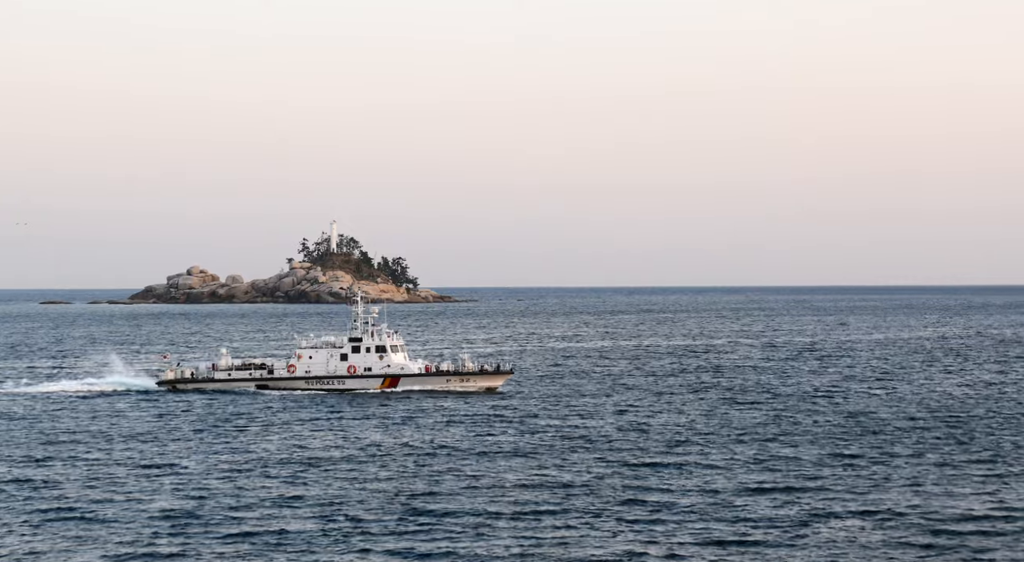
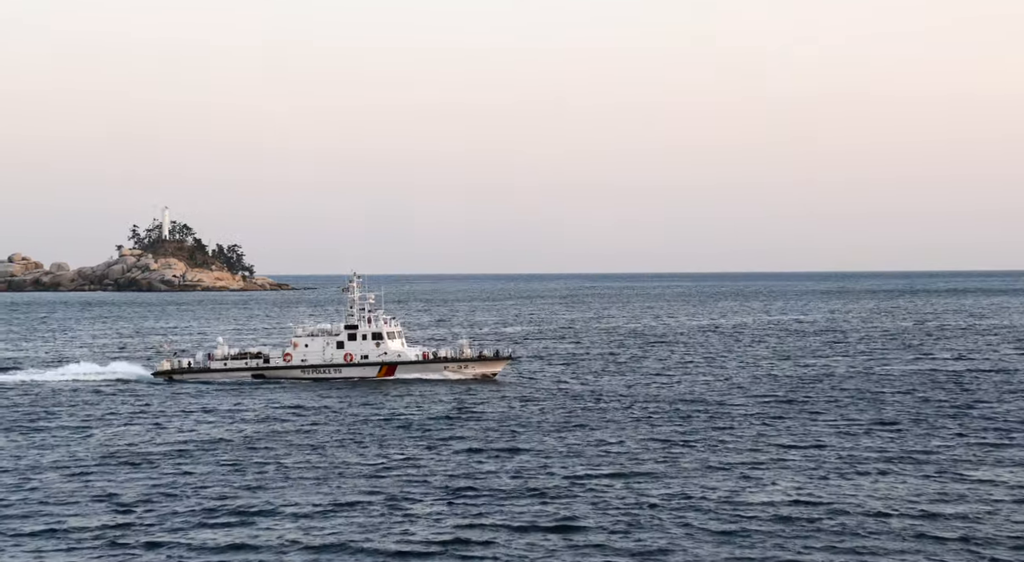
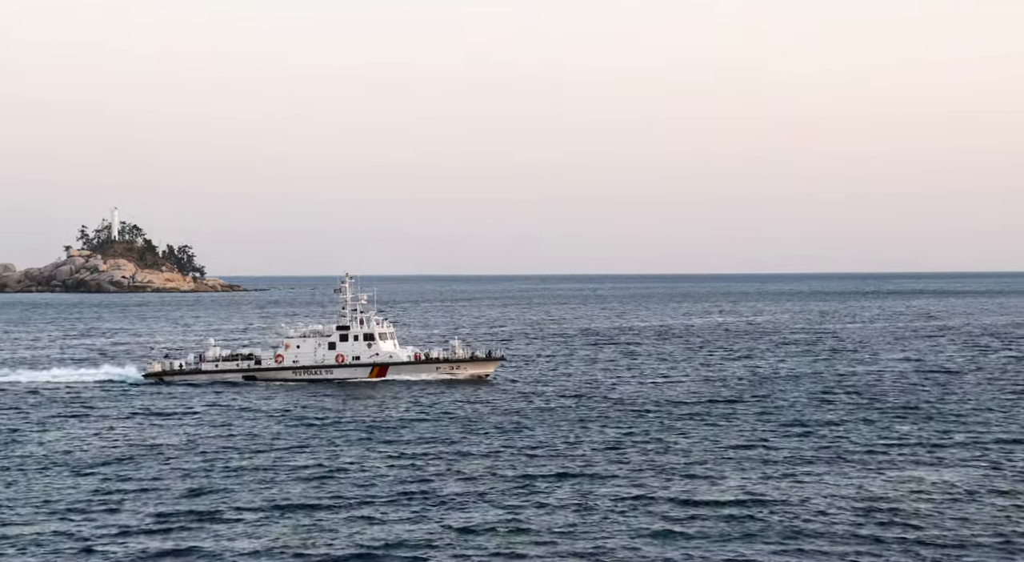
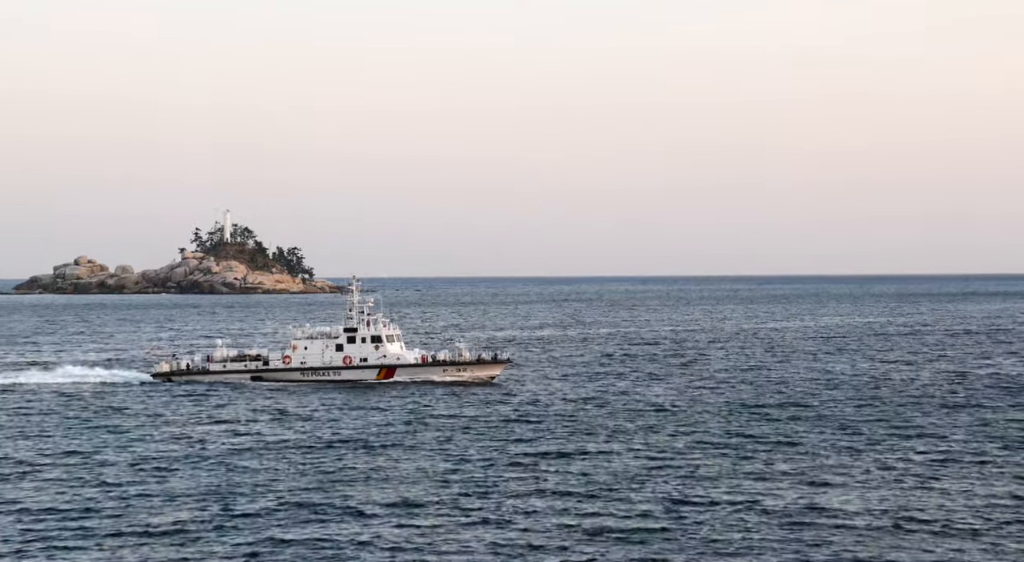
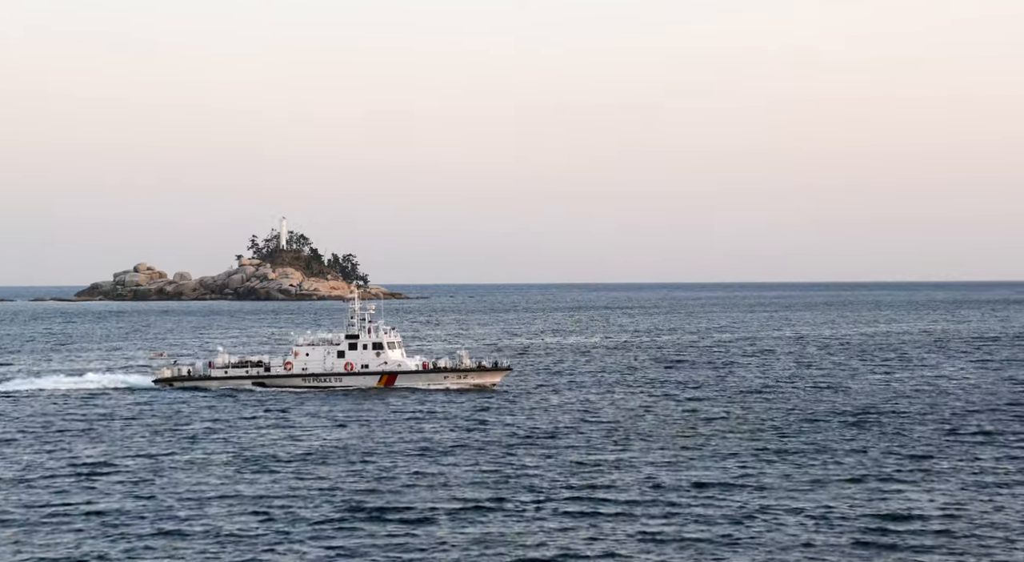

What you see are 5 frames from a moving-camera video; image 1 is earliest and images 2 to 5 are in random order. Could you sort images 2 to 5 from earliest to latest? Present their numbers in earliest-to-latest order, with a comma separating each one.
5, 4, 2, 3
